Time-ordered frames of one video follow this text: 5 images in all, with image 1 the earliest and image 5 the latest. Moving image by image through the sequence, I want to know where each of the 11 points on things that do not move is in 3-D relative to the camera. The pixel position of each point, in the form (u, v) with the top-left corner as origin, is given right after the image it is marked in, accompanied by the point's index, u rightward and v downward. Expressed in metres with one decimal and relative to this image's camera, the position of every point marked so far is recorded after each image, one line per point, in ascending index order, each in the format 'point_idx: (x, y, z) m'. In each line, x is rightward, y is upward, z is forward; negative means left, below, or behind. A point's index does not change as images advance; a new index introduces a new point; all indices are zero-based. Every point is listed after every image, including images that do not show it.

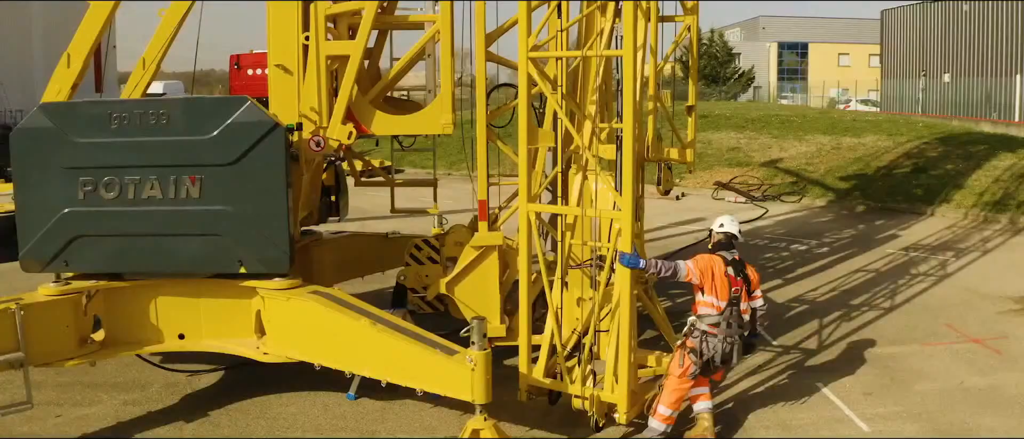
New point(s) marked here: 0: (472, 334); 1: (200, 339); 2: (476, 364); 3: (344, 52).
0: (-0.2, -0.7, +5.2) m
1: (-2.3, -0.9, +6.4) m
2: (-0.2, -0.9, +5.2) m
3: (-1.3, +1.3, +6.5) m
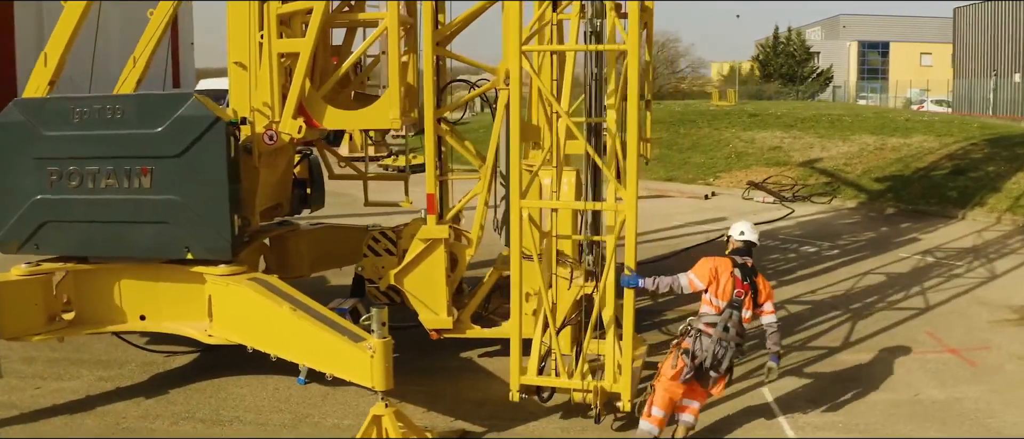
0: (-0.9, -0.6, +5.3) m
1: (-2.8, -0.8, +6.8) m
2: (-0.8, -0.8, +5.3) m
3: (-1.7, +1.4, +6.8) m
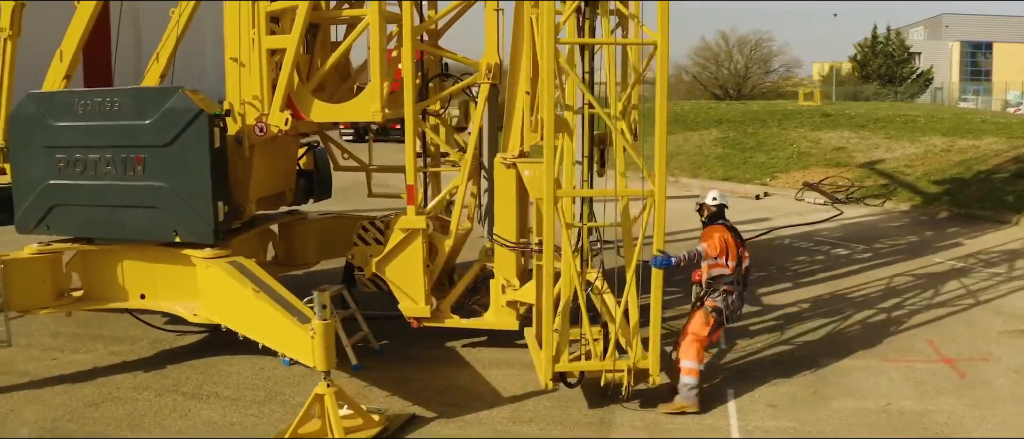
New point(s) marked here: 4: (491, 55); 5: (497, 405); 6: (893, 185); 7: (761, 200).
0: (-1.3, -0.6, +5.6) m
1: (-3.0, -0.7, +7.2) m
2: (-1.3, -0.7, +5.5) m
3: (-1.9, +1.5, +7.1) m
4: (-0.2, +1.4, +7.2) m
5: (-0.1, -1.4, +6.3) m
6: (+6.2, +0.6, +13.9) m
7: (+4.3, +0.3, +14.8) m
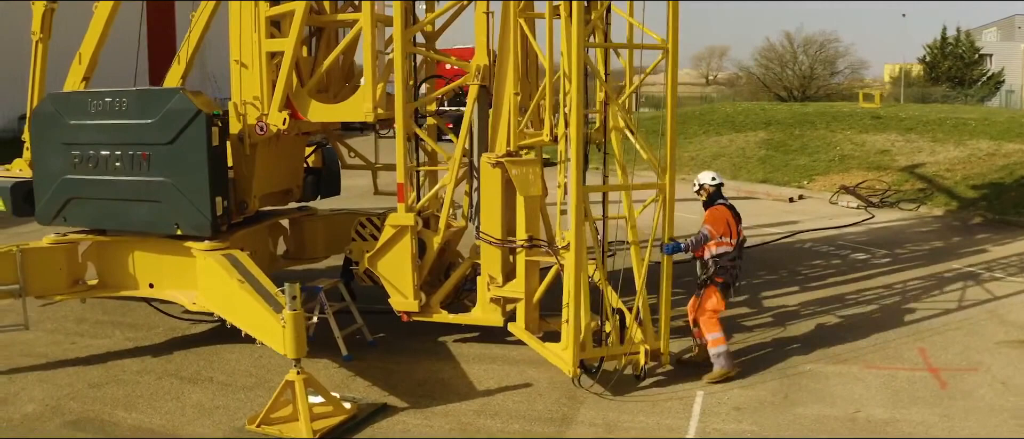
0: (-1.5, -0.5, +5.8) m
1: (-3.1, -0.6, +7.6) m
2: (-1.5, -0.7, +5.8) m
3: (-2.0, +1.5, +7.4) m
4: (-0.3, +1.4, +7.4) m
5: (-0.3, -1.4, +6.5) m
6: (+6.7, +0.5, +13.5) m
7: (+4.8, +0.3, +14.5) m
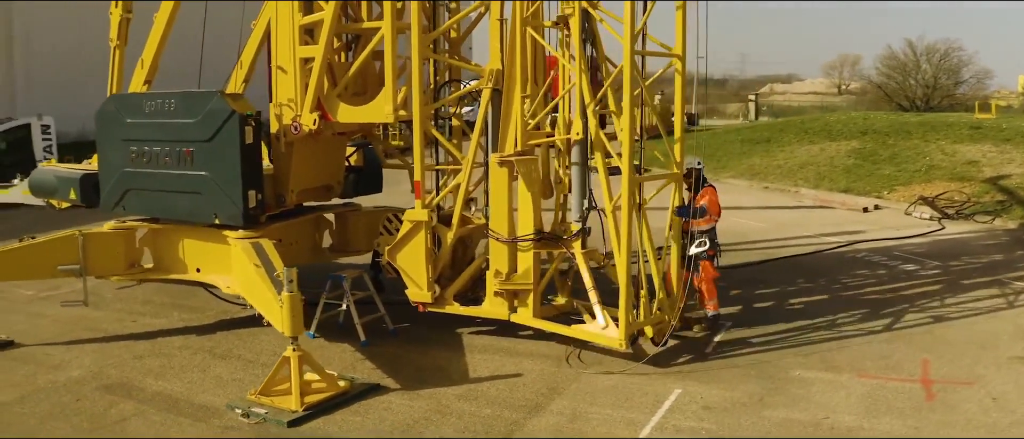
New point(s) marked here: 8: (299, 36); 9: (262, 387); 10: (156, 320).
0: (-1.7, -0.4, +6.4) m
1: (-3.0, -0.5, +8.4) m
2: (-1.7, -0.6, +6.3) m
3: (-1.9, +1.6, +8.0) m
4: (-0.2, +1.4, +7.8) m
5: (-0.4, -1.3, +6.8) m
6: (+7.5, +0.3, +12.8) m
7: (+5.9, +0.1, +14.1) m
8: (-2.0, +1.8, +8.1) m
9: (-1.9, -1.3, +6.4) m
10: (-3.8, -1.1, +9.1) m
